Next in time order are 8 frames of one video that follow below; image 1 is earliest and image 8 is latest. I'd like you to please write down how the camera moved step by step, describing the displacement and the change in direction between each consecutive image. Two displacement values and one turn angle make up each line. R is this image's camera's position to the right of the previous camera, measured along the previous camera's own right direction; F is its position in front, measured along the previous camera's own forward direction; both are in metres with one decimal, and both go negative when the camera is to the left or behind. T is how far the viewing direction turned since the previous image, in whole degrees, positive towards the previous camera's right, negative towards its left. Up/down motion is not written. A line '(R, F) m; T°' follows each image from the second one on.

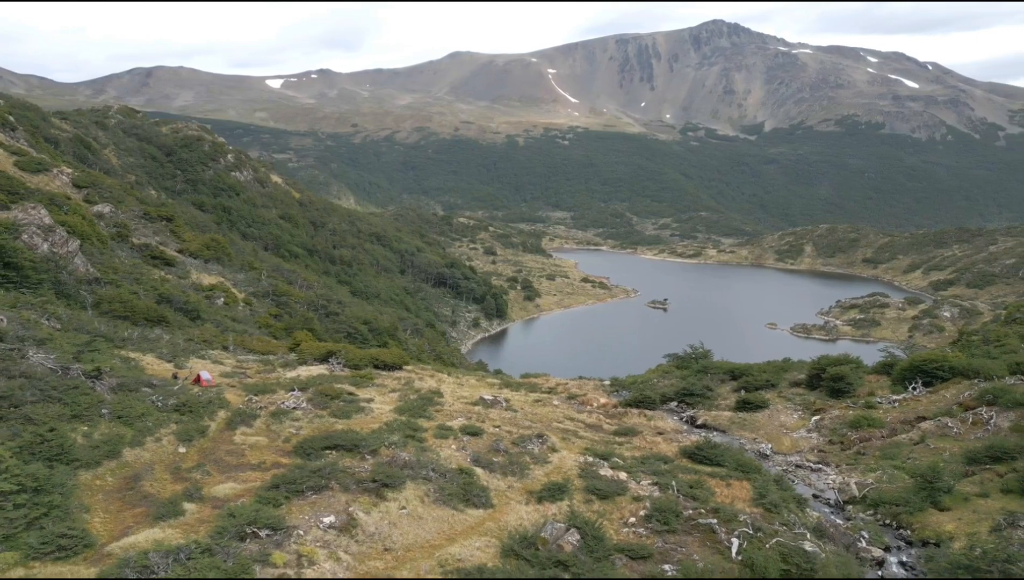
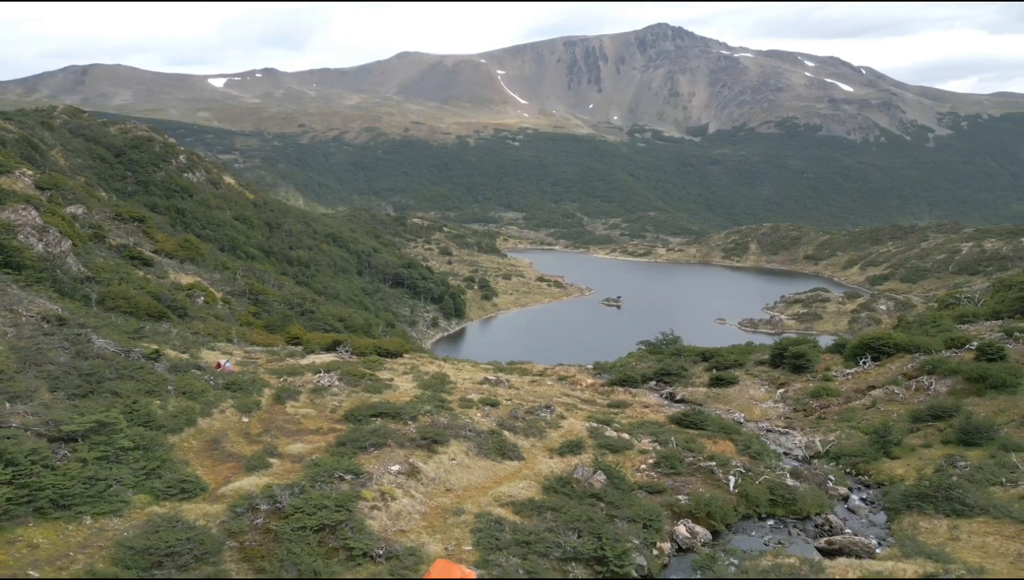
(-1.9, -2.5) m; +4°
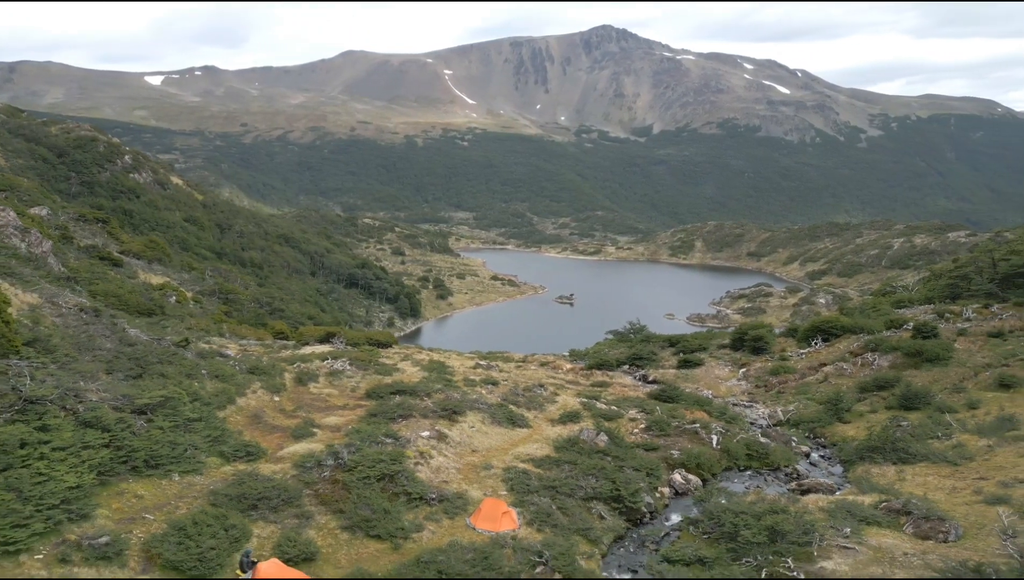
(-1.6, -2.2) m; +4°
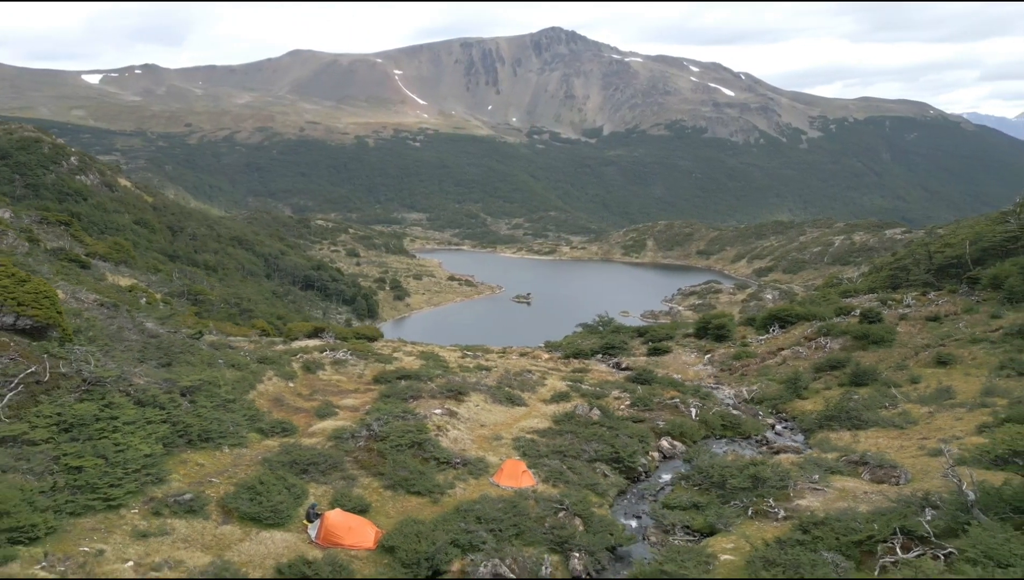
(-1.4, -1.9) m; +4°
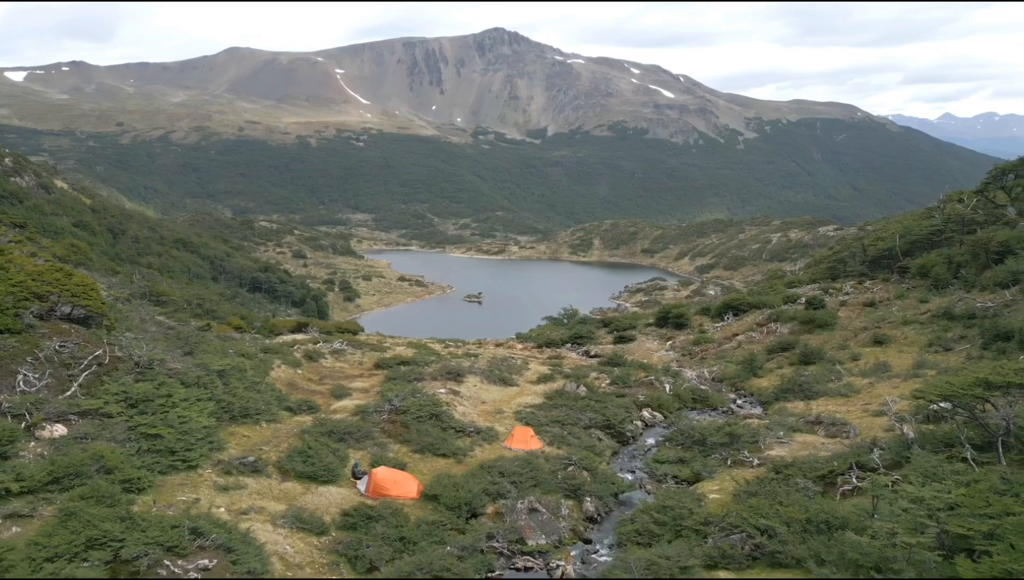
(-1.5, -2.1) m; +4°
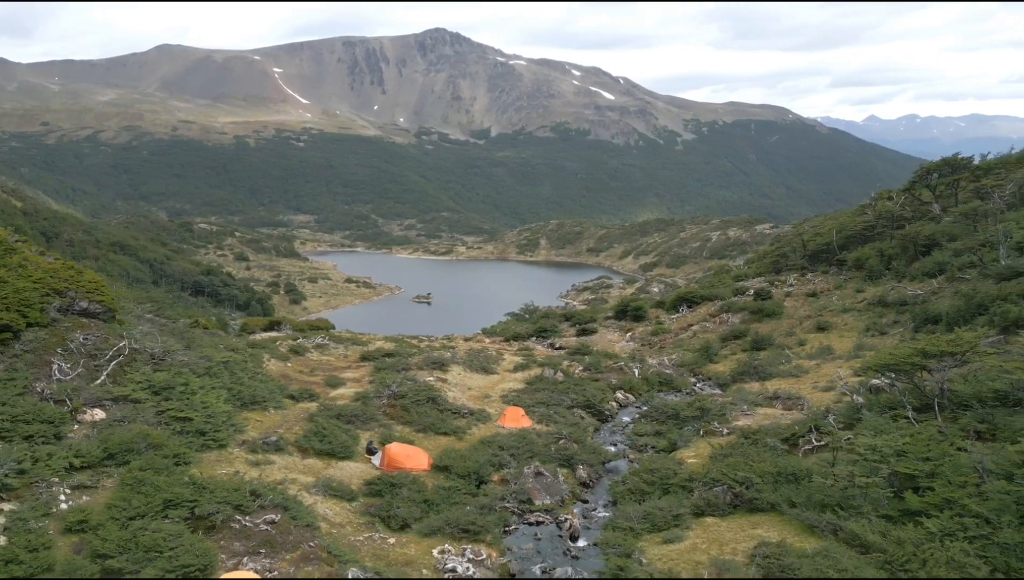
(-1.2, -1.5) m; +4°
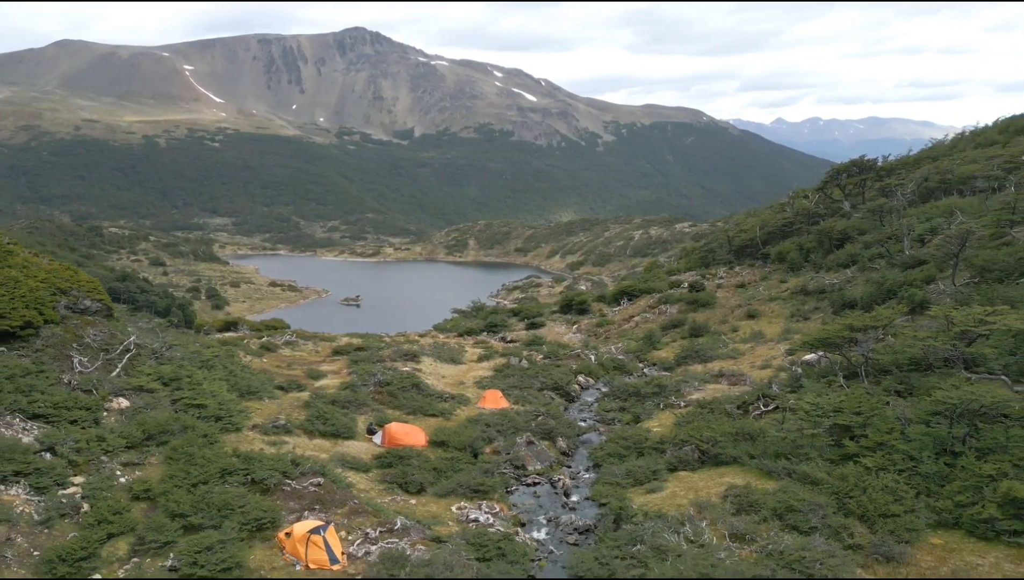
(-1.5, -1.7) m; +6°
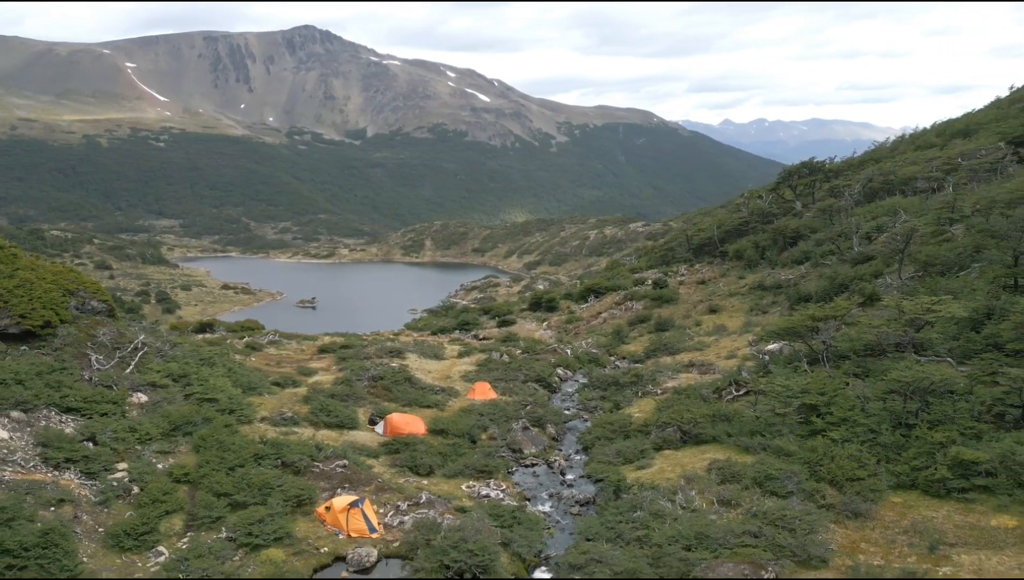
(-1.0, -1.2) m; +4°
